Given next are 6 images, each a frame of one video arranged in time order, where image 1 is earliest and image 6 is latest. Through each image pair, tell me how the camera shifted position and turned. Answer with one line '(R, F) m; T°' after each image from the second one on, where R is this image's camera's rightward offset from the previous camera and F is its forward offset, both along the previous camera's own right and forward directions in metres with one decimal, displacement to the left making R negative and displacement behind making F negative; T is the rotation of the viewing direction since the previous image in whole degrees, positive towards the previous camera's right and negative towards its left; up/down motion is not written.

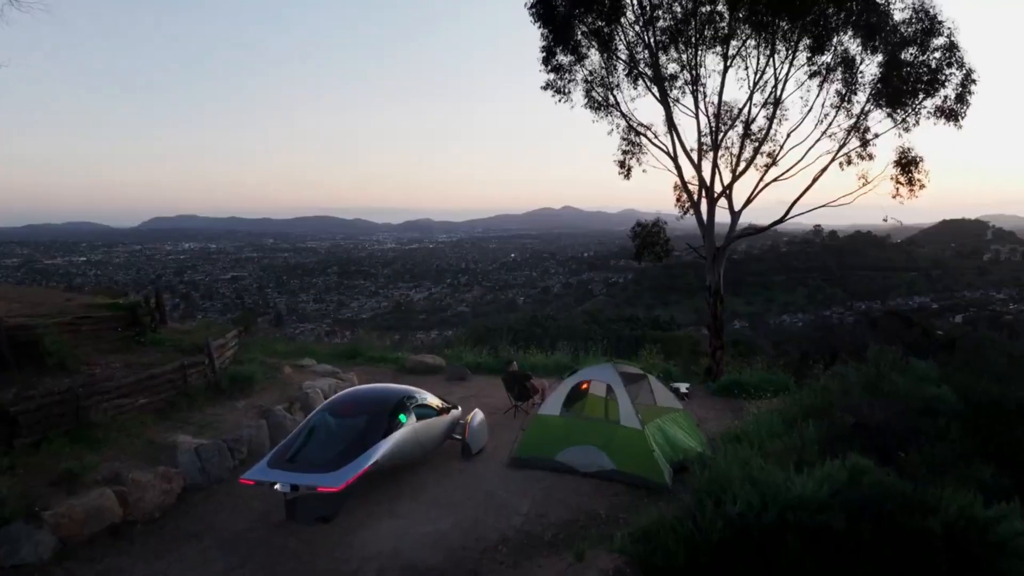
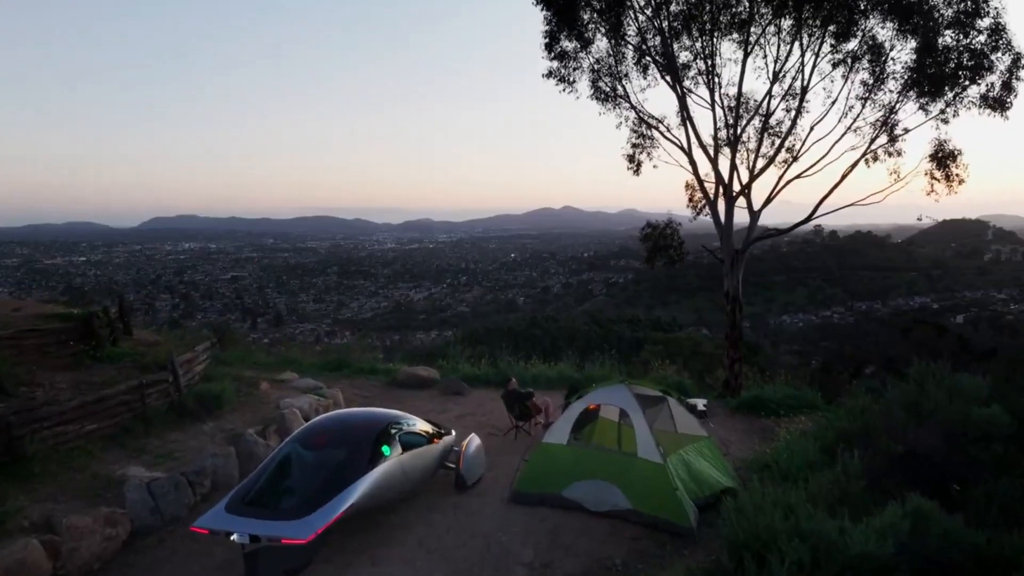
(0.0, +0.4) m; 0°
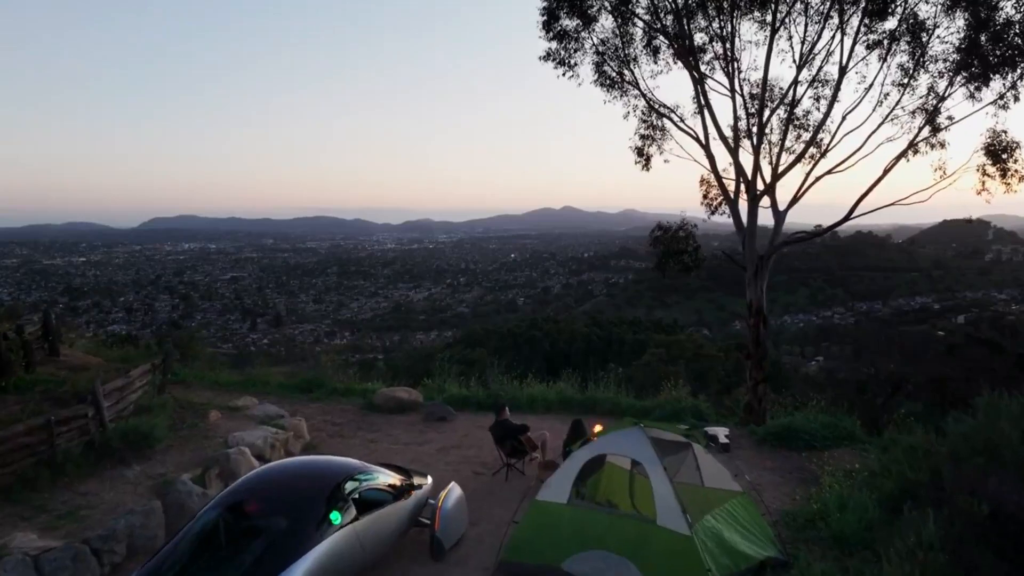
(0.0, +0.5) m; 0°
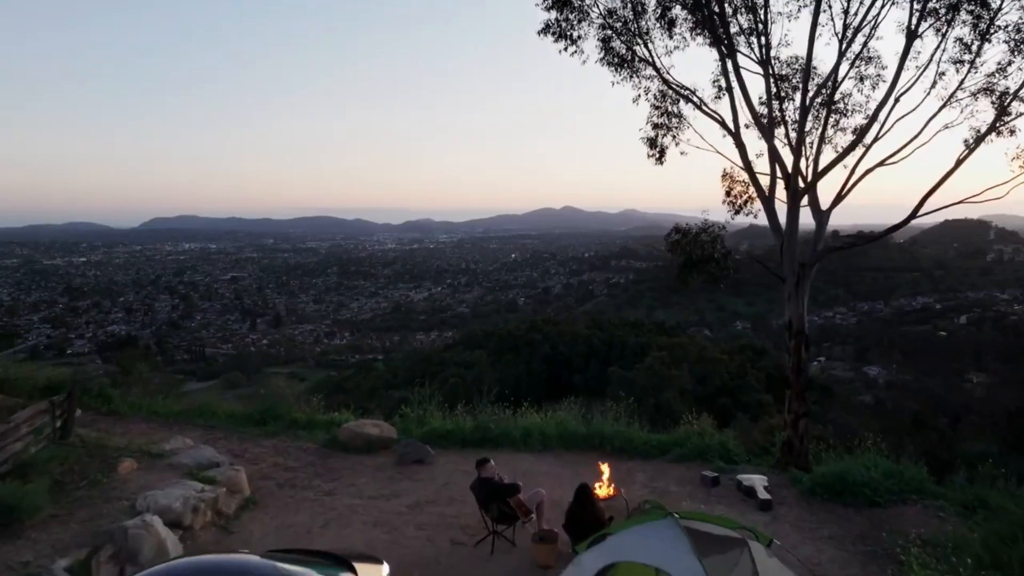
(0.0, +0.6) m; 0°
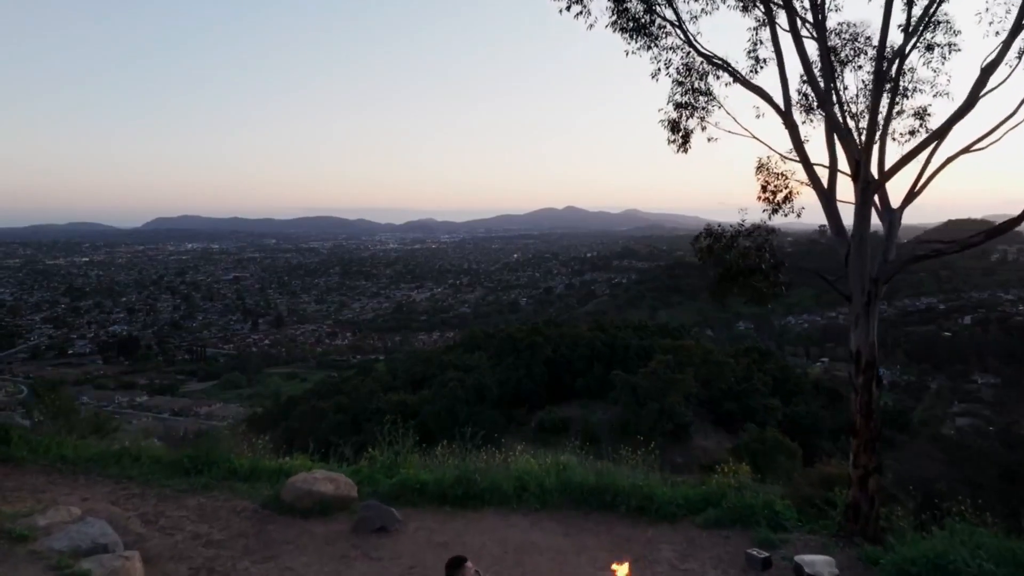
(0.0, +0.7) m; 0°
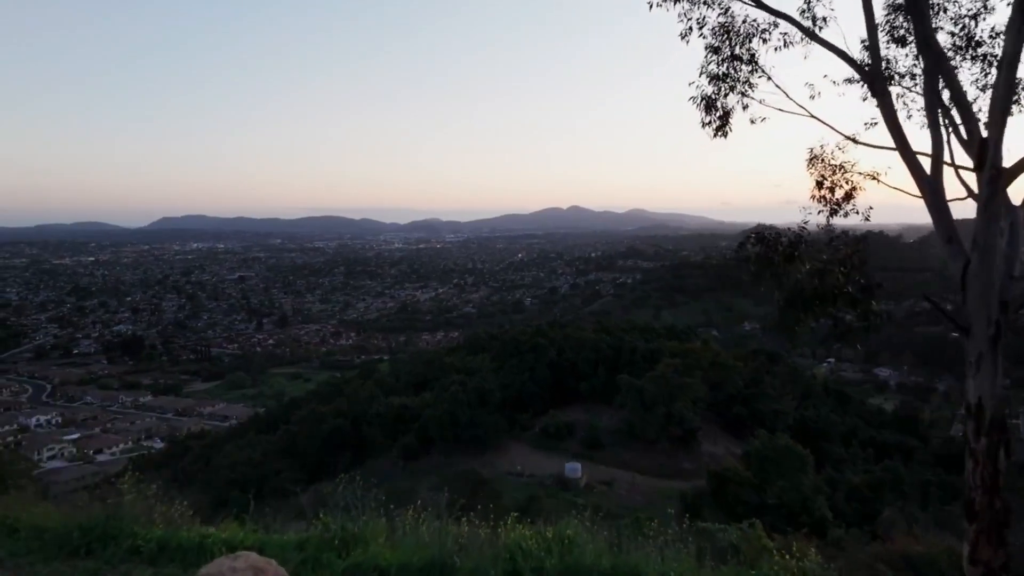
(0.0, +0.7) m; 0°
